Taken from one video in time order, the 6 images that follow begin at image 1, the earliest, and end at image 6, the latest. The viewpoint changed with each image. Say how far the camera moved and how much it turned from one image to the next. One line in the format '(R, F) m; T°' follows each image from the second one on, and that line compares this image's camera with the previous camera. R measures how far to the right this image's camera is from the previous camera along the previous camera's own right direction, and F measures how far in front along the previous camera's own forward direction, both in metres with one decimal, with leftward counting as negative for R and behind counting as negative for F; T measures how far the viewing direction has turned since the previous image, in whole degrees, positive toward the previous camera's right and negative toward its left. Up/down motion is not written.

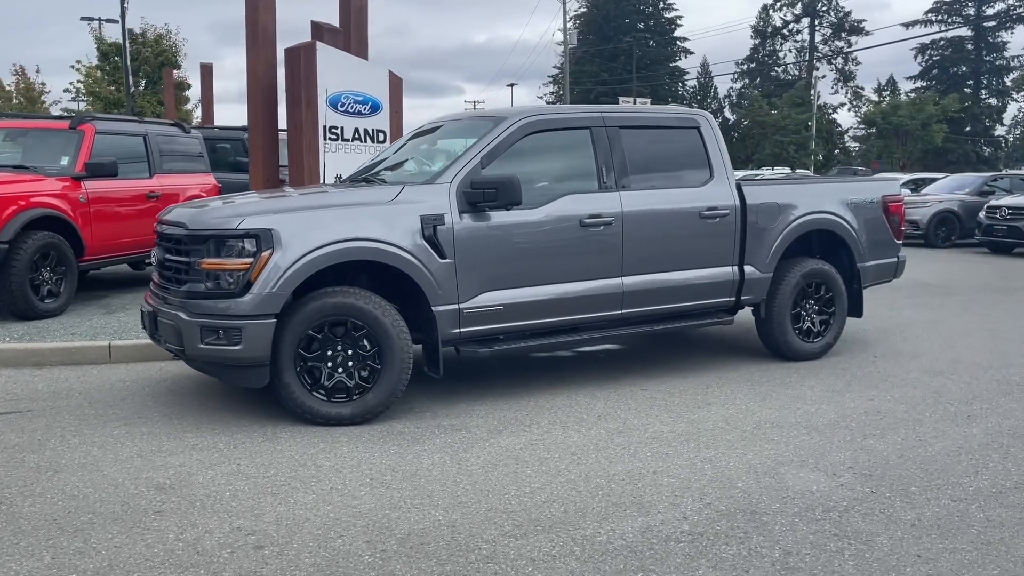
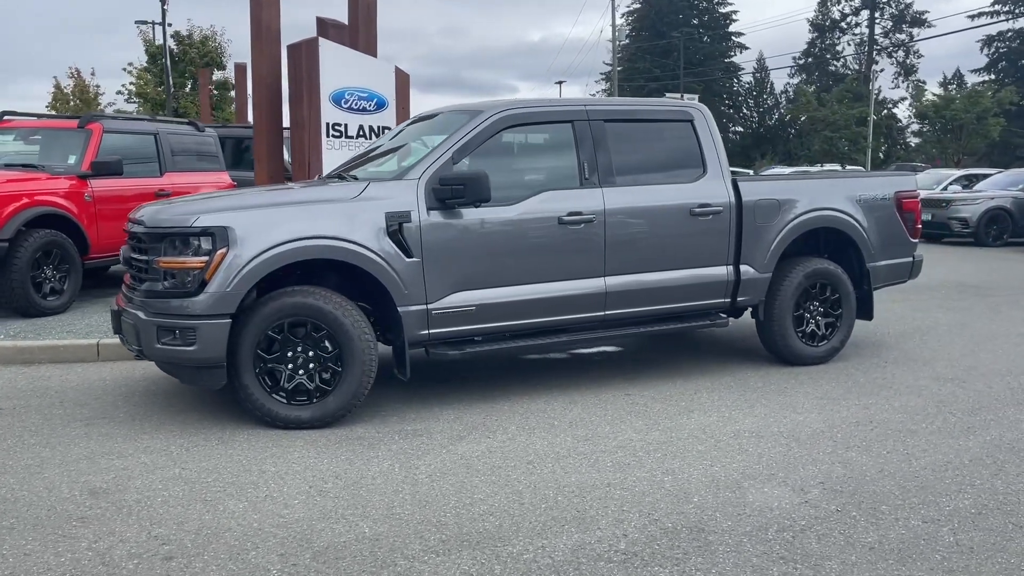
(+0.5, +0.2) m; -4°
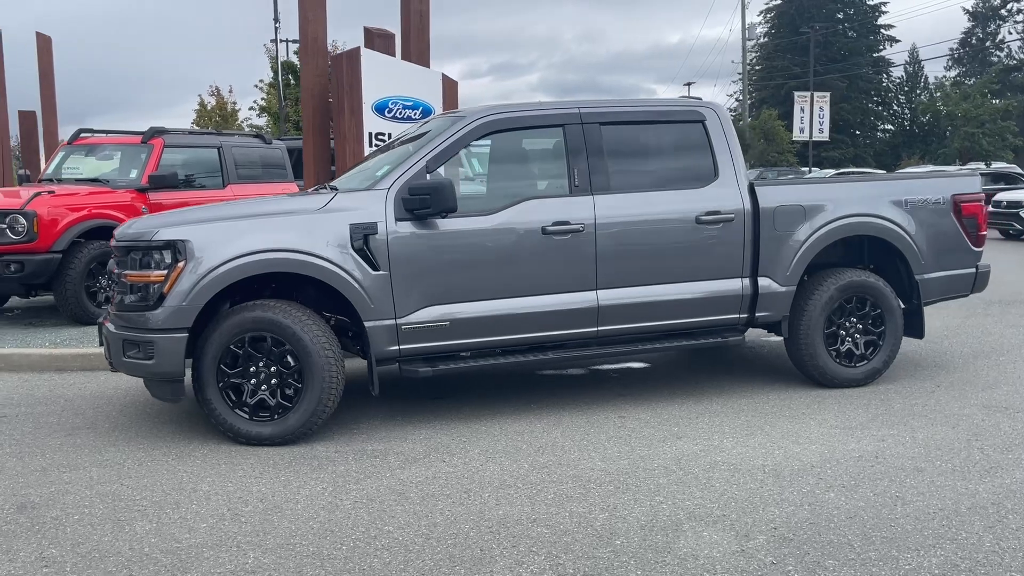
(+1.0, +0.4) m; -9°
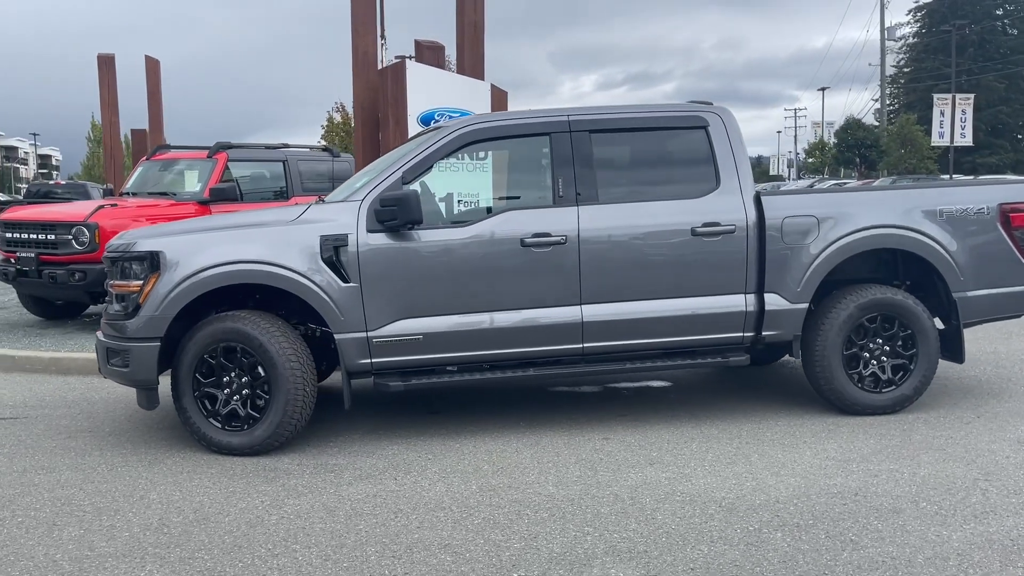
(+1.0, +0.2) m; -9°
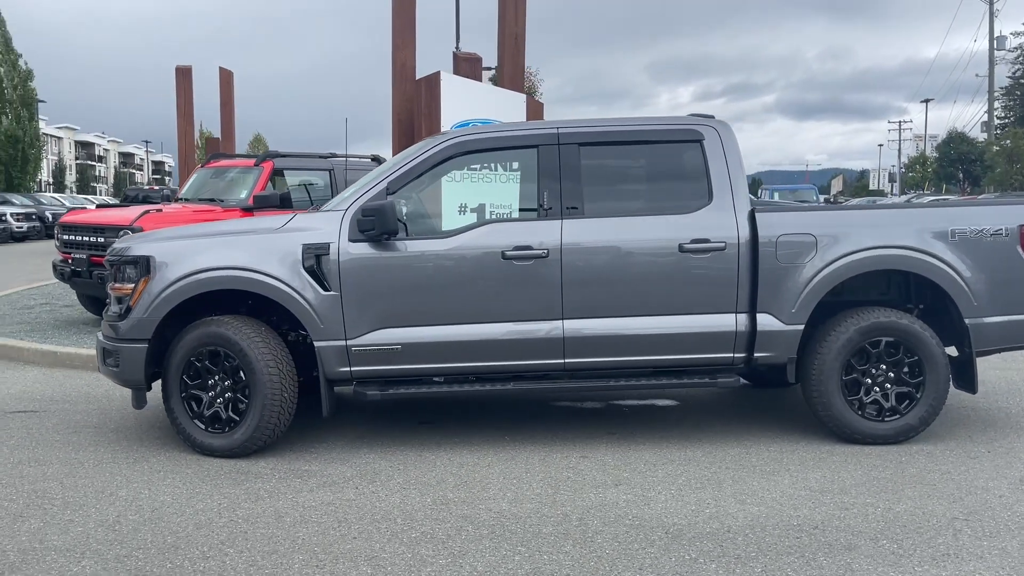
(+0.7, +0.1) m; -6°
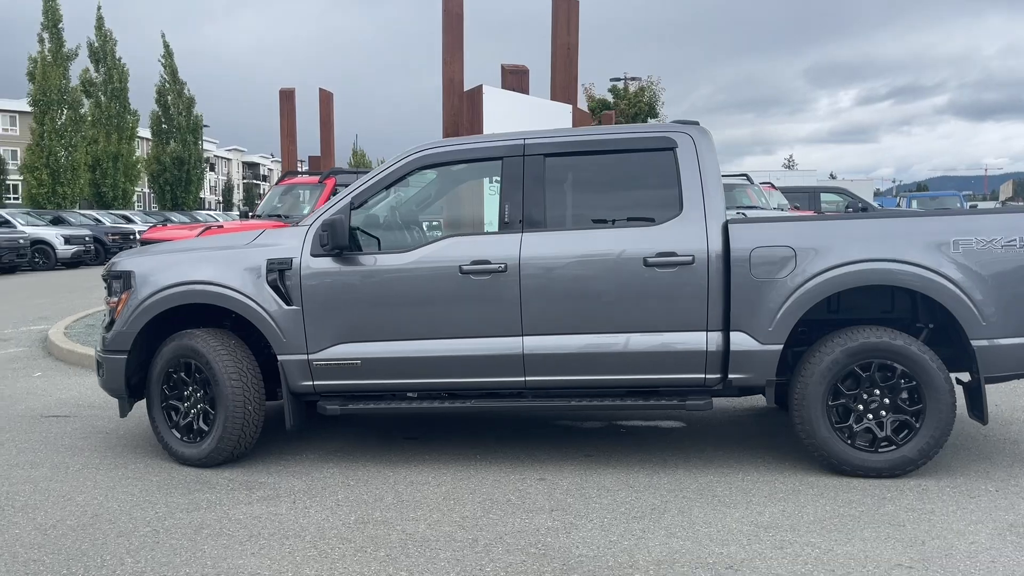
(+1.1, +0.2) m; -10°
